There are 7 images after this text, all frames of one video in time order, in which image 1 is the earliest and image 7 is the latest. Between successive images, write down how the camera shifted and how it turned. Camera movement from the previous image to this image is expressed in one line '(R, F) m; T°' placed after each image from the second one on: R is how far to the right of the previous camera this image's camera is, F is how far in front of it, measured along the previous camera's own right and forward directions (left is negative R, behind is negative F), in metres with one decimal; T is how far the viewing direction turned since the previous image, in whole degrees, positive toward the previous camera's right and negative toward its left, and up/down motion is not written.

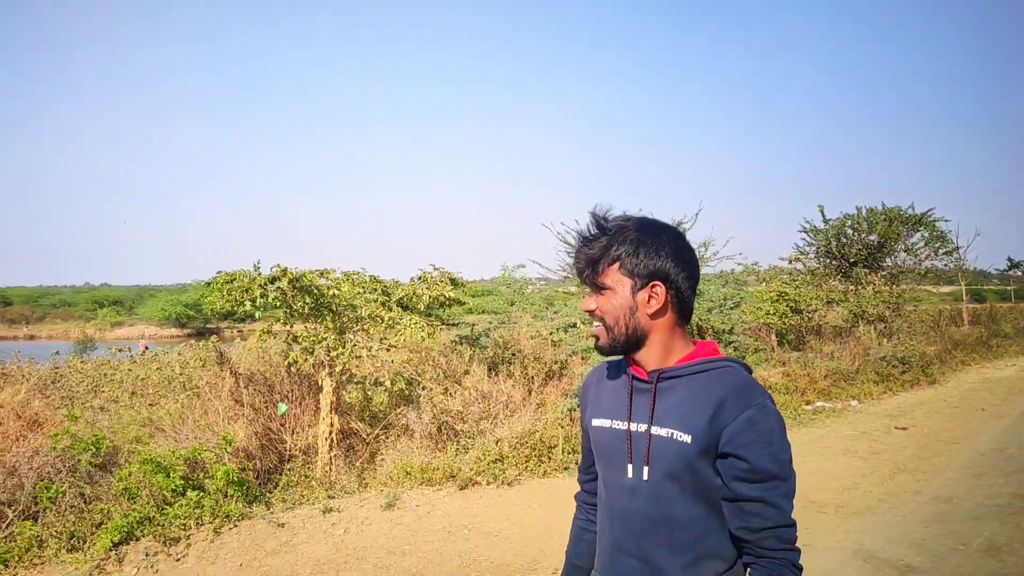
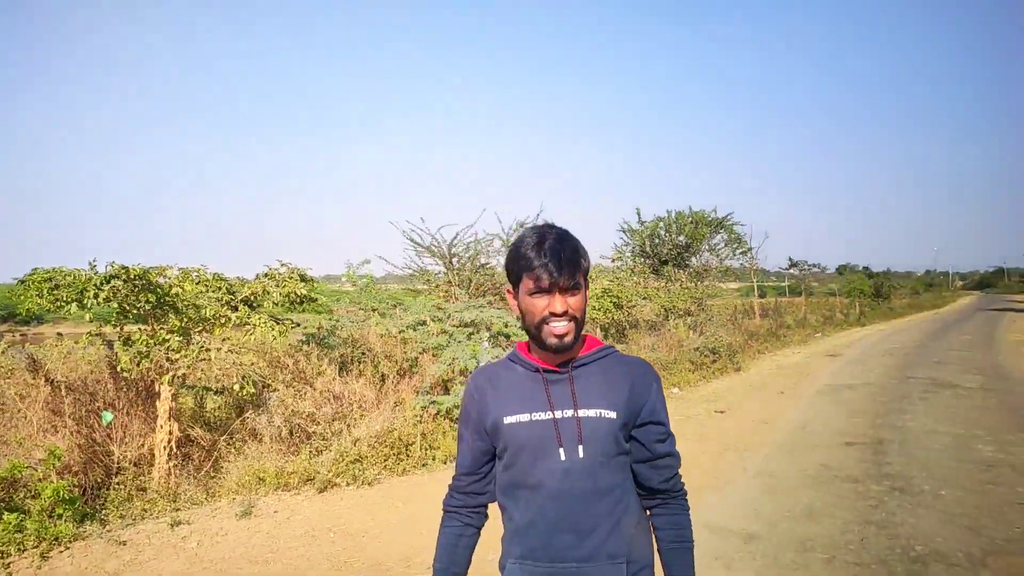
(-0.2, -0.2) m; +15°
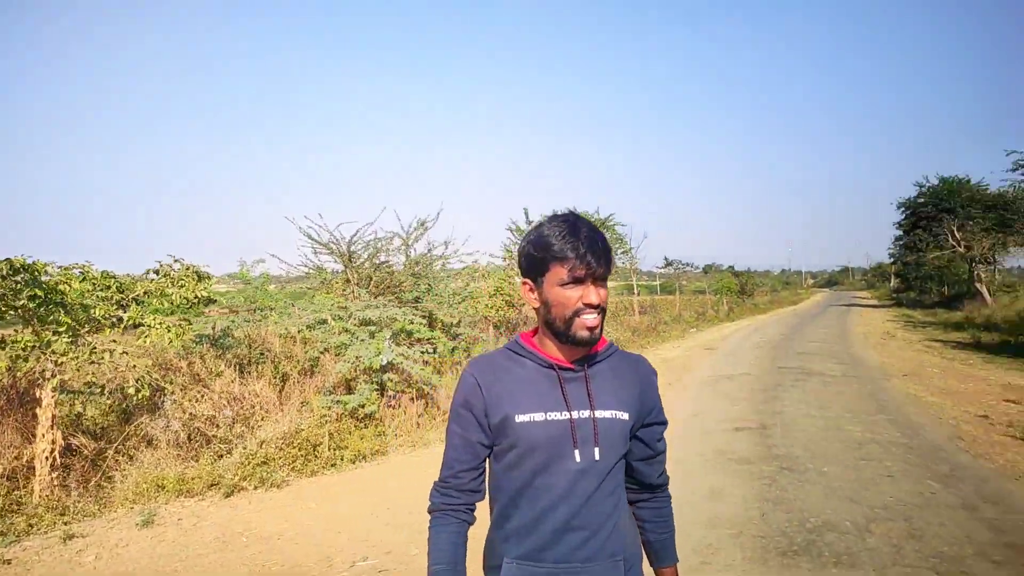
(-0.2, -0.2) m; +10°
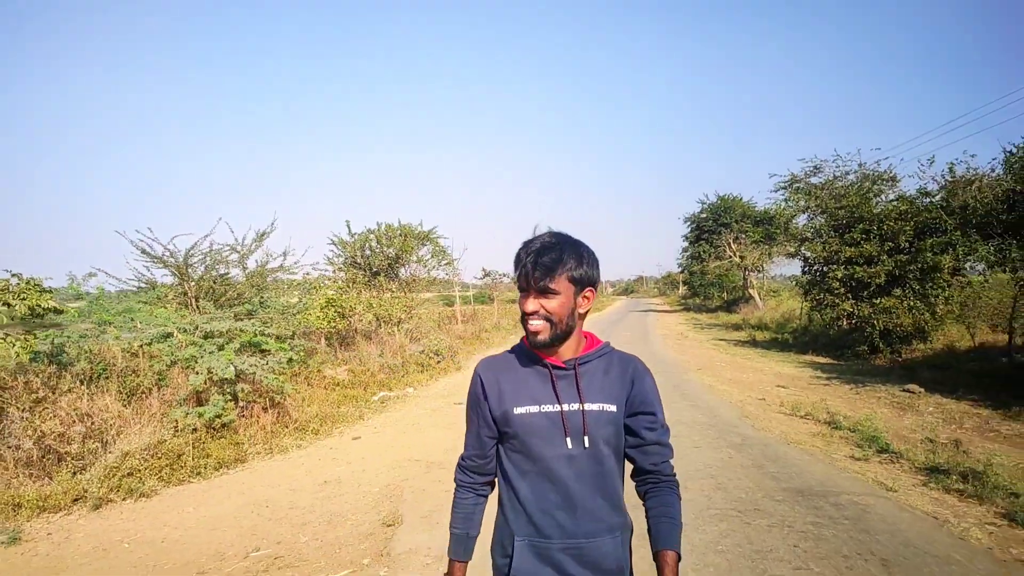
(-0.5, -0.8) m; +17°
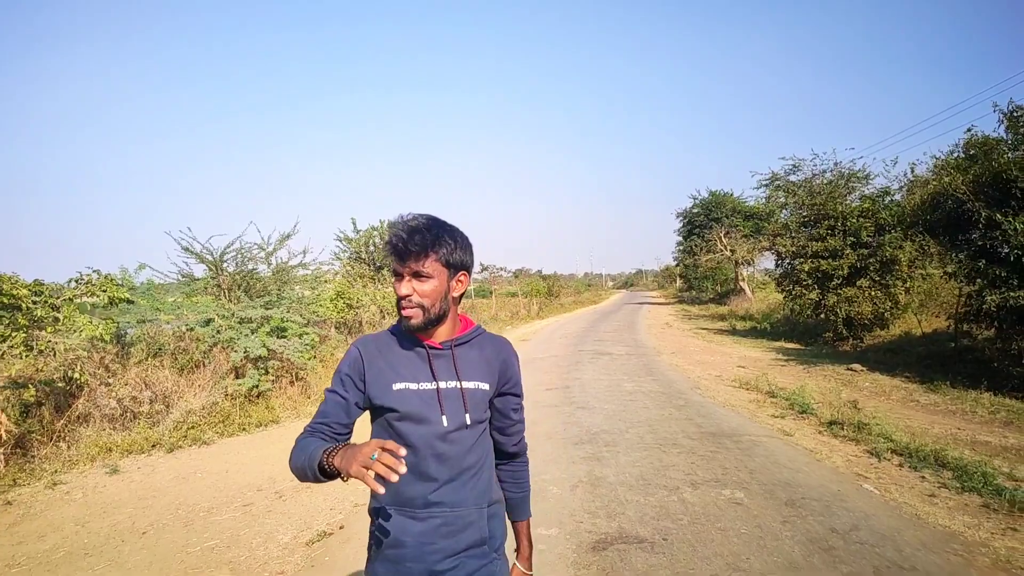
(+0.2, -1.5) m; 0°
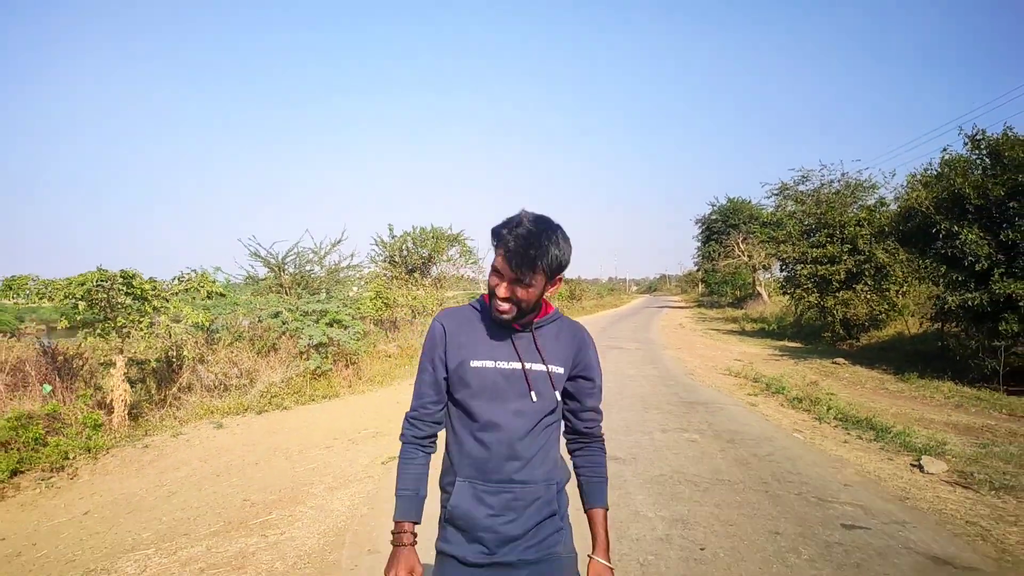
(+0.1, -1.7) m; -2°
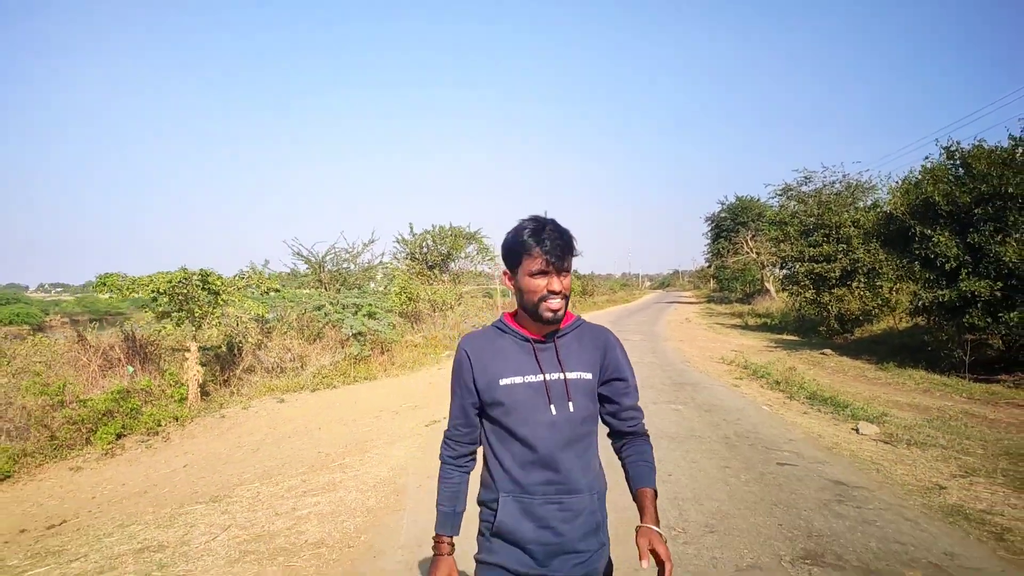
(-0.1, -1.4) m; -1°
